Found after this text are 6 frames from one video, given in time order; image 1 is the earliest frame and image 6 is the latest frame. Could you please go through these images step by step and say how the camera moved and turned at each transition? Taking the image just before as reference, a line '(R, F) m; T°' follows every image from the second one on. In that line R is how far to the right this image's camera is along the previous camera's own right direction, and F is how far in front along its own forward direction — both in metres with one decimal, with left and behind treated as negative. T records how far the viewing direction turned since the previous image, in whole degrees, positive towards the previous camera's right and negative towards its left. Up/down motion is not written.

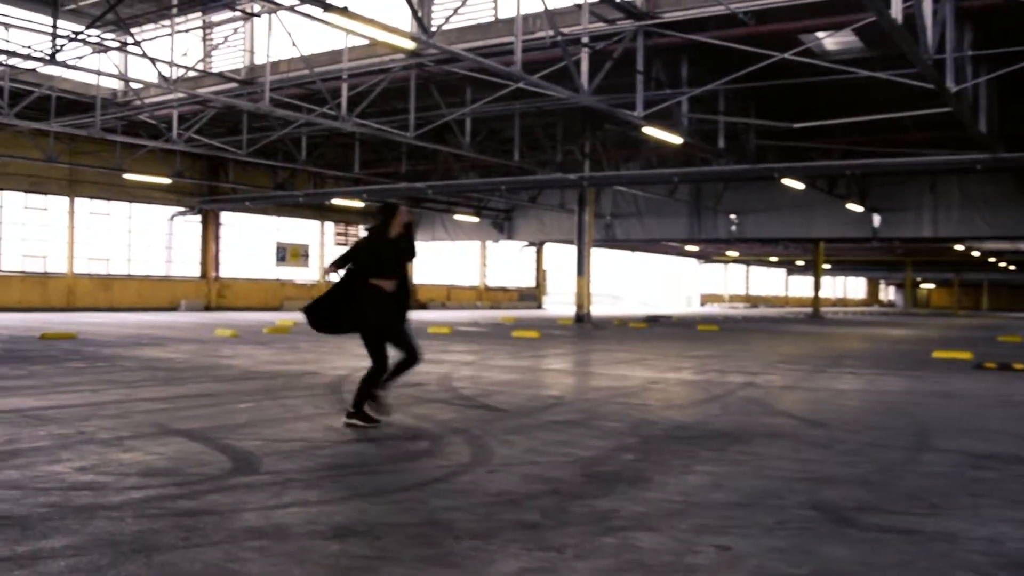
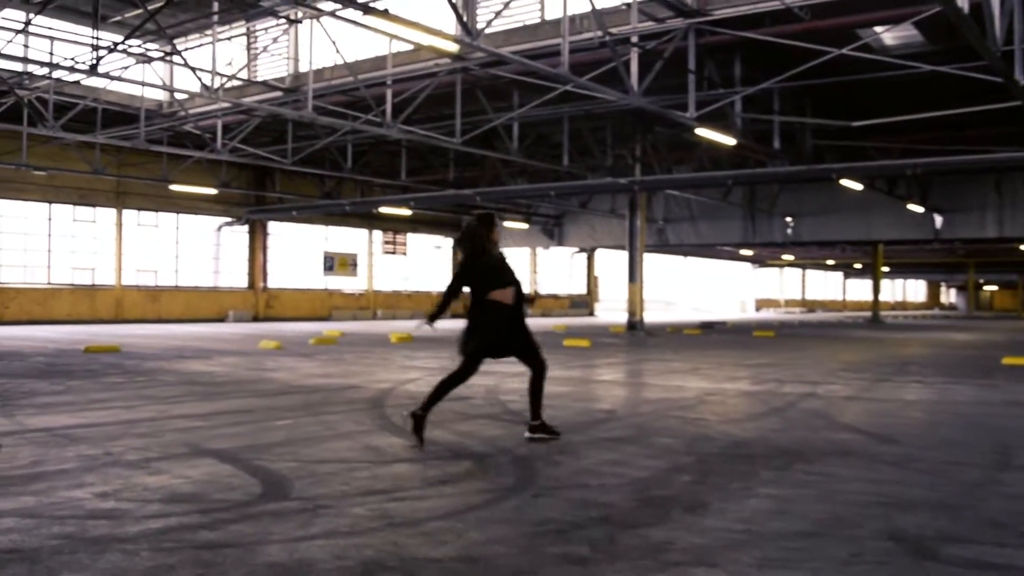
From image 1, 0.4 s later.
(0.0, +0.4) m; -3°
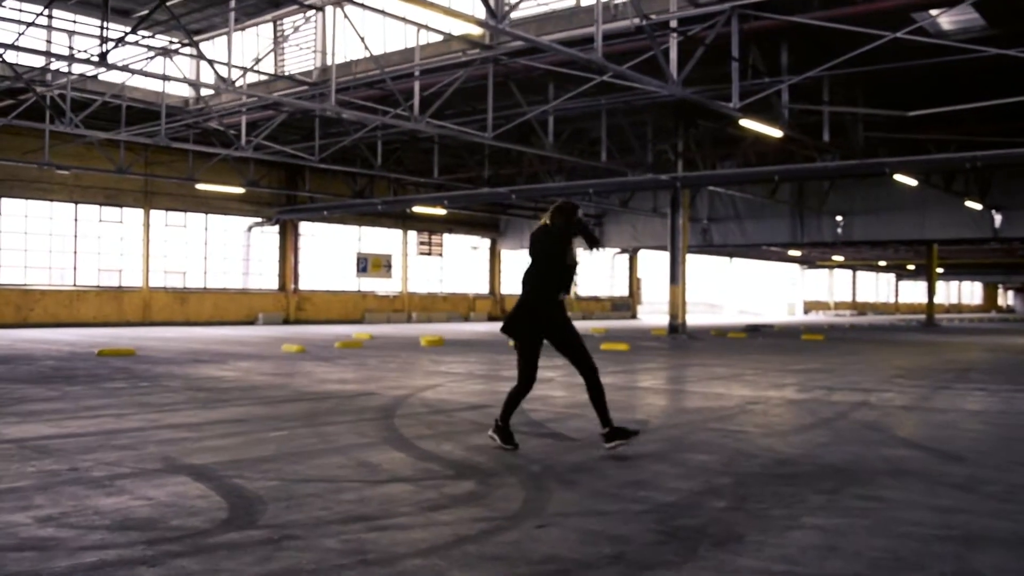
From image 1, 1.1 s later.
(+0.2, +0.7) m; -2°
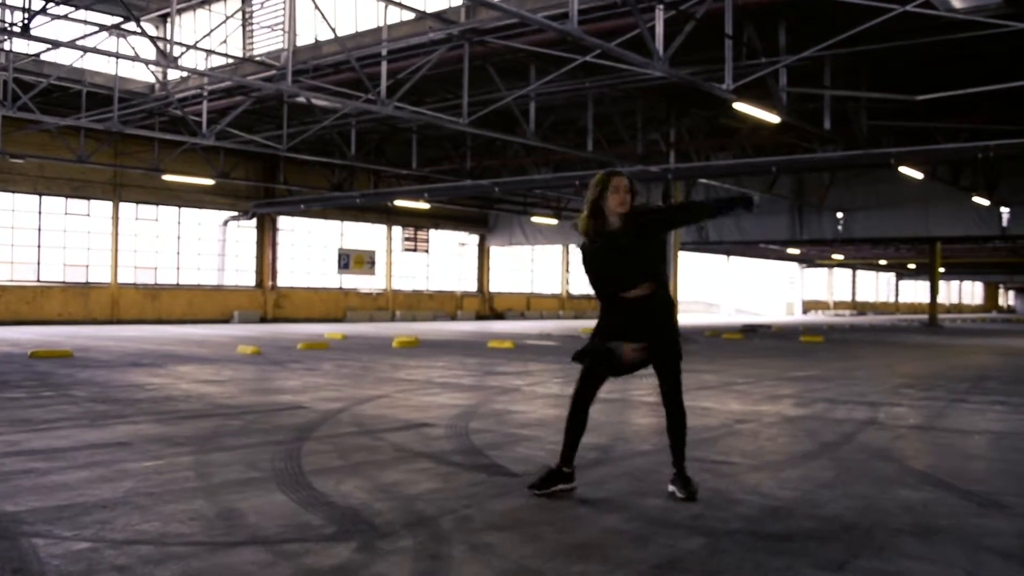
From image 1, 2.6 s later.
(+0.3, +1.2) m; 0°
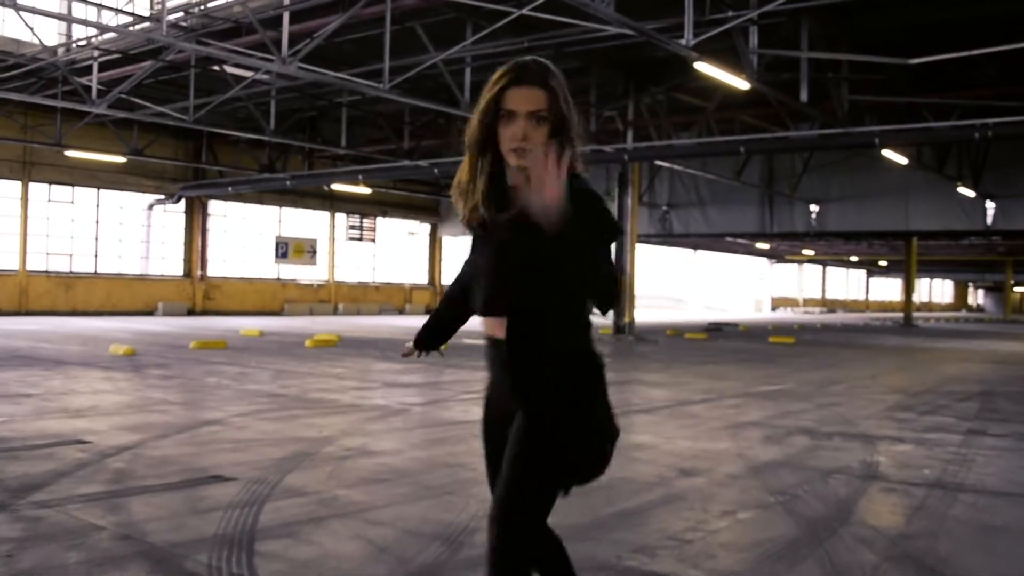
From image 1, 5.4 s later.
(+0.5, +2.1) m; +2°
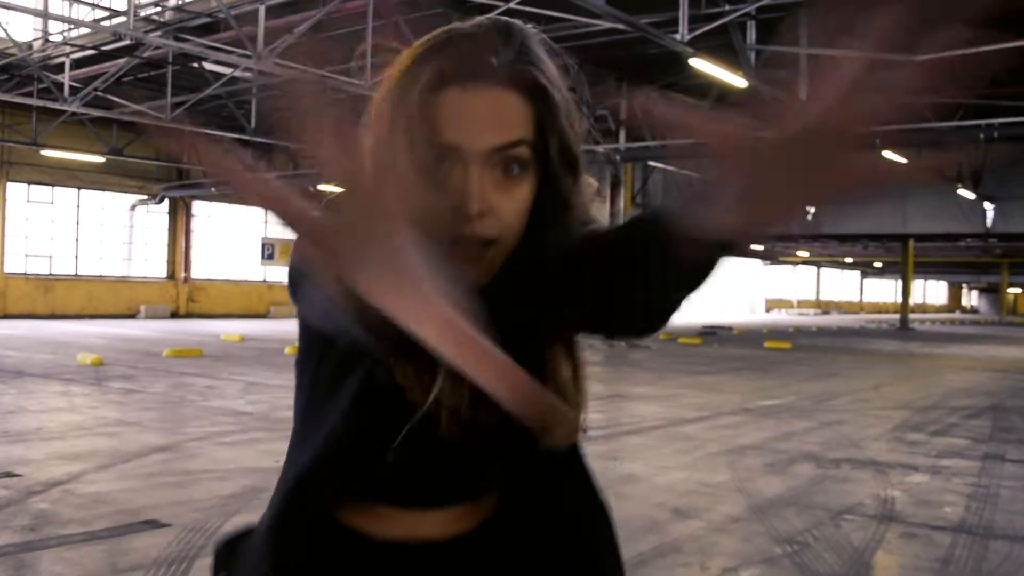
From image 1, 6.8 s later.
(+0.1, +0.5) m; 0°
